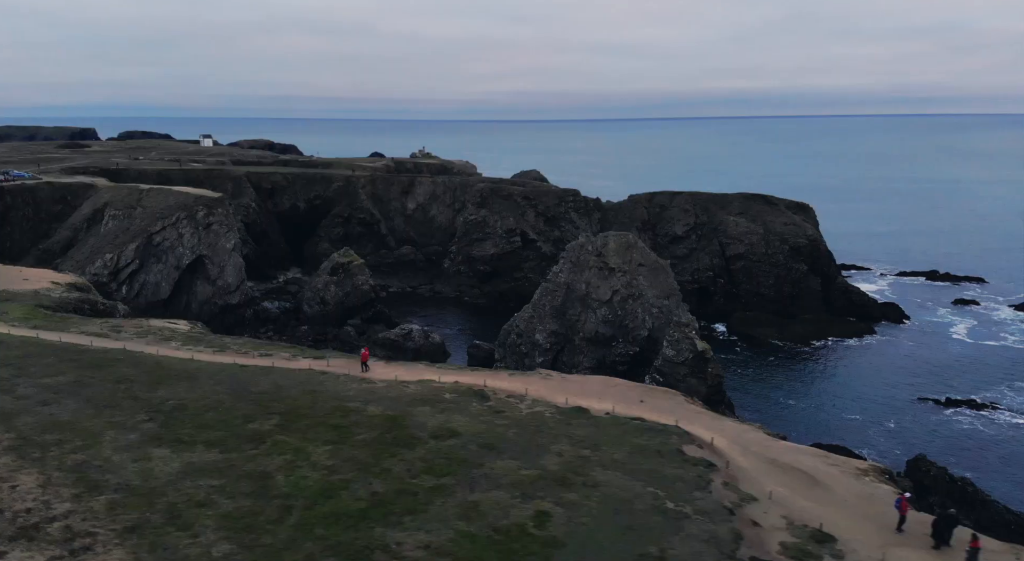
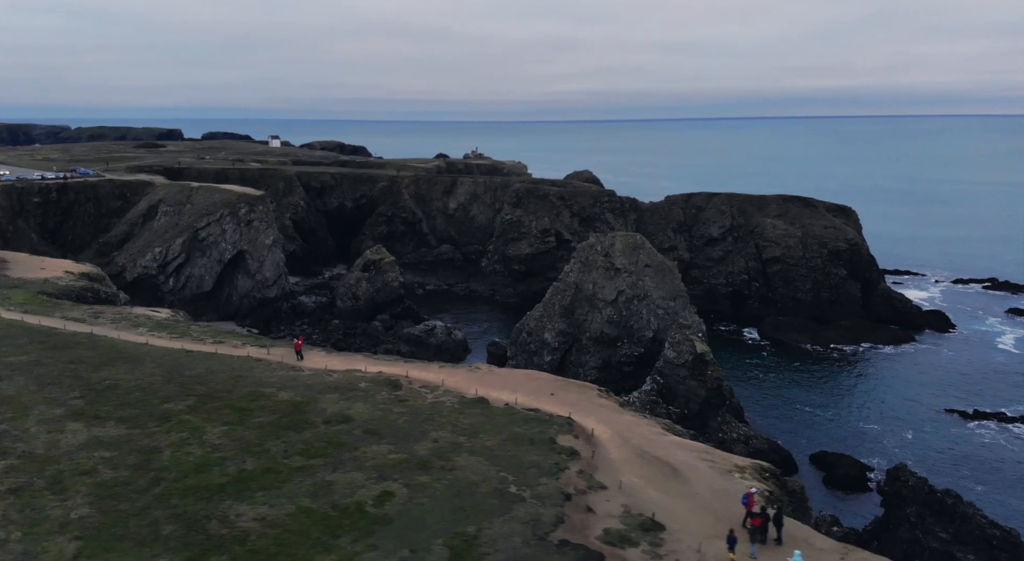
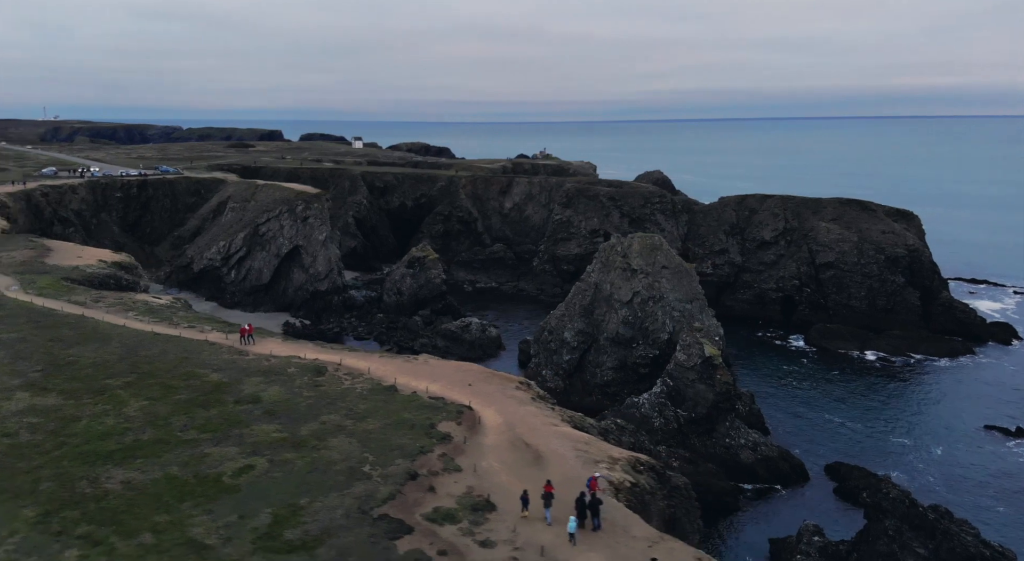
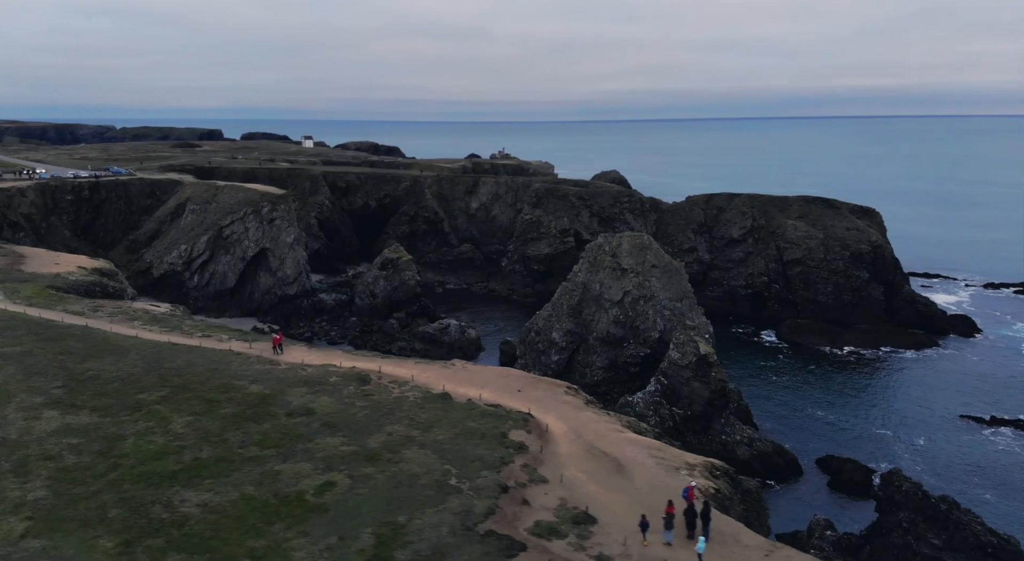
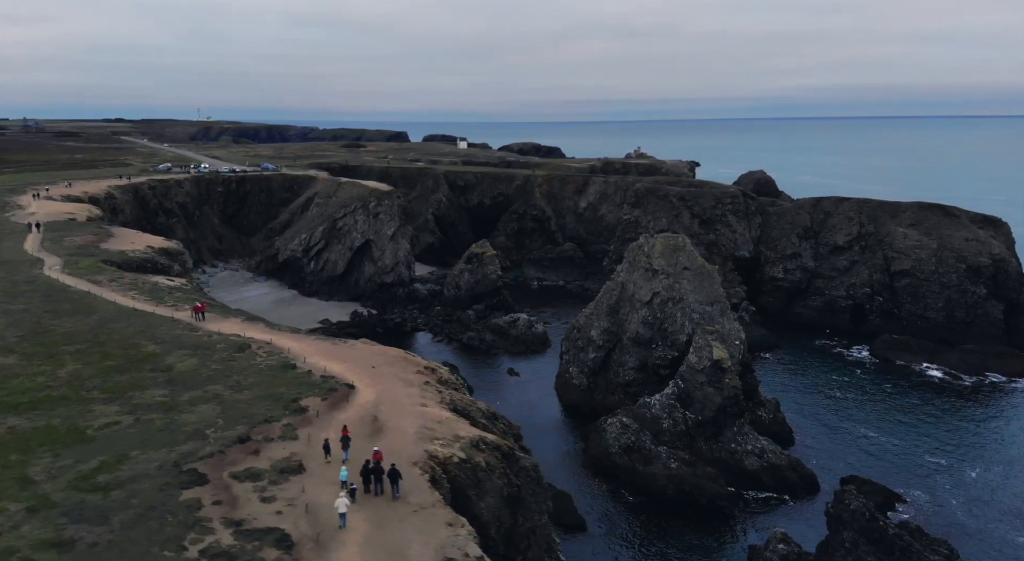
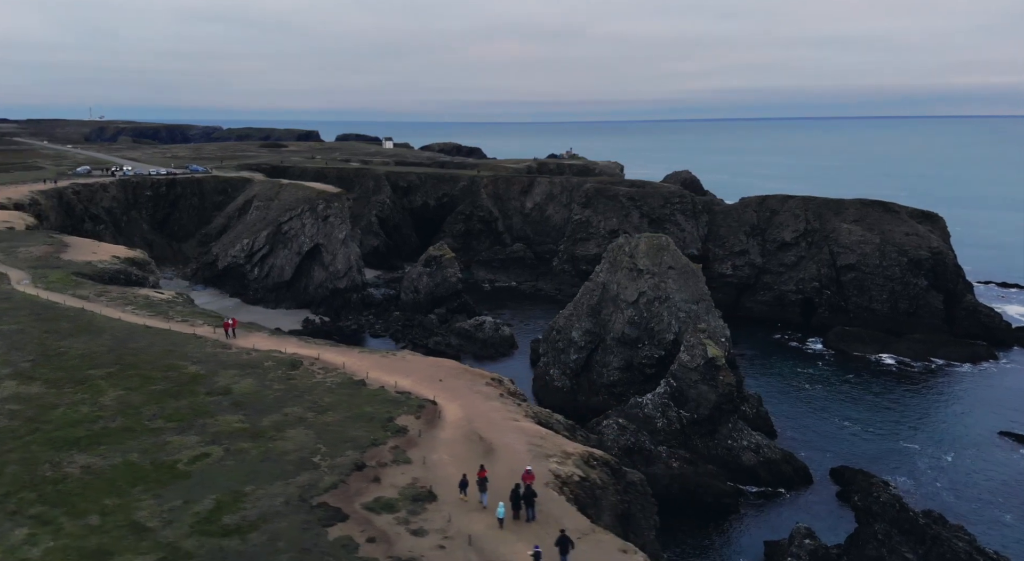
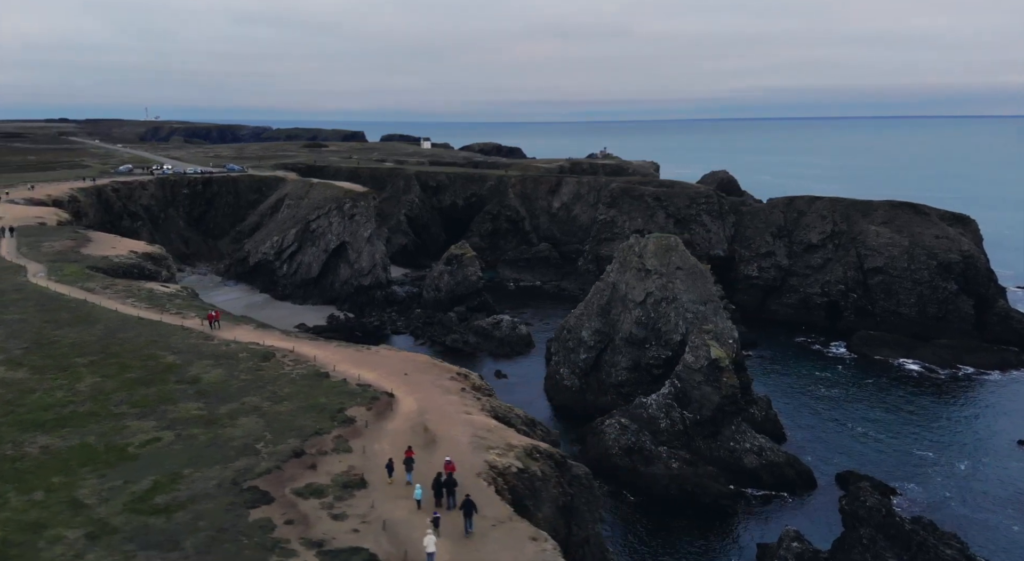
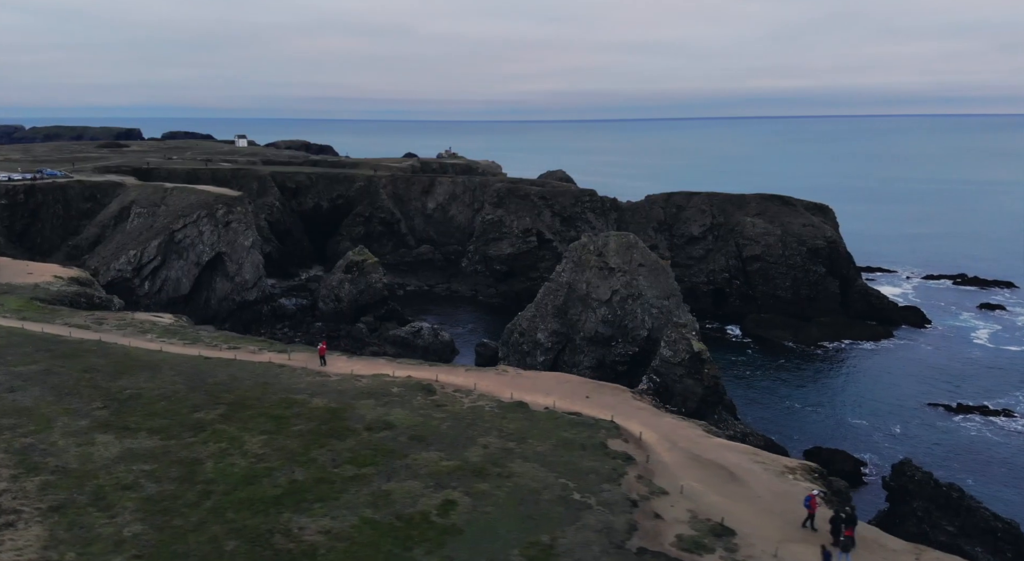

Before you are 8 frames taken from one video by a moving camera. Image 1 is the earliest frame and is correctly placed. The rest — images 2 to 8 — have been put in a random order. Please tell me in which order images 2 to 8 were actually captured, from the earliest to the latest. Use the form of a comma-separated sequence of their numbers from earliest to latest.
8, 2, 4, 3, 6, 7, 5
